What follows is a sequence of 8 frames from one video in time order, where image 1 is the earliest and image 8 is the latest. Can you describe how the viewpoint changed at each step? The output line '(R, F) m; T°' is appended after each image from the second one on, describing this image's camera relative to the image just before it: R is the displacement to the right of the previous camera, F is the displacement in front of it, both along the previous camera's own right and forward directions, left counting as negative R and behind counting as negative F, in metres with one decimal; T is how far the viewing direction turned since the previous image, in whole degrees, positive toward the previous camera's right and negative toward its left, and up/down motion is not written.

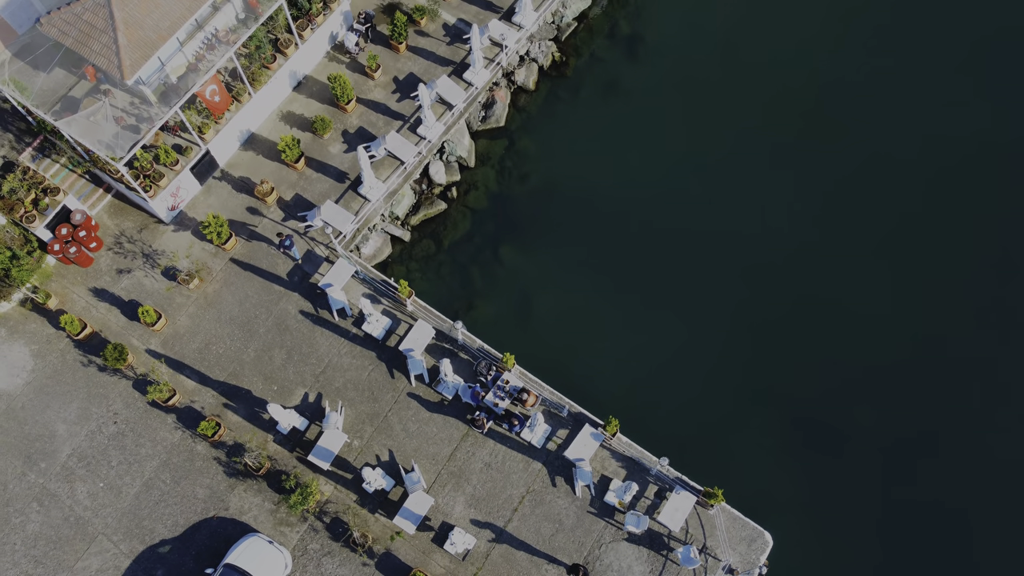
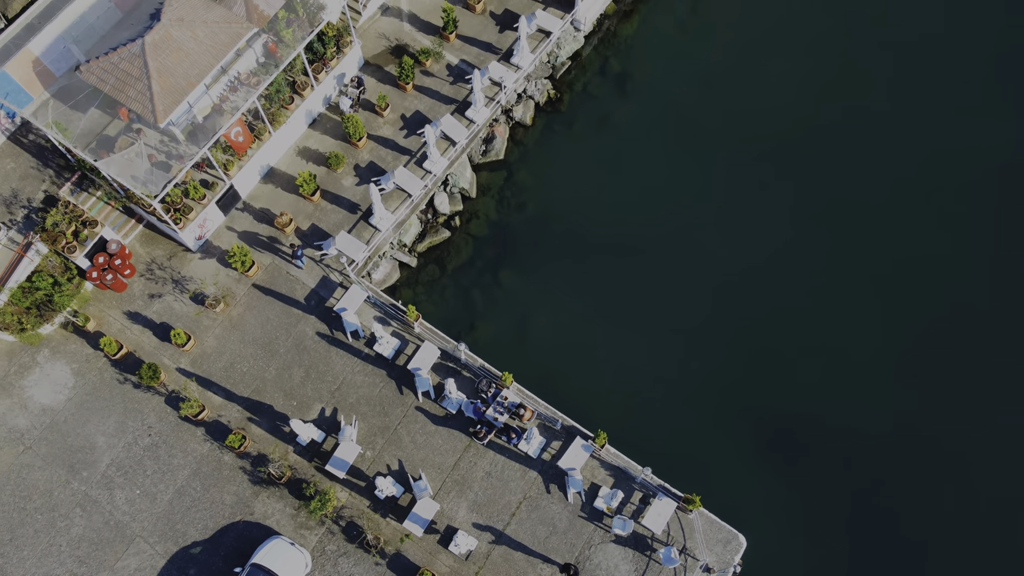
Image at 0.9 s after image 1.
(+0.1, -1.9) m; 0°
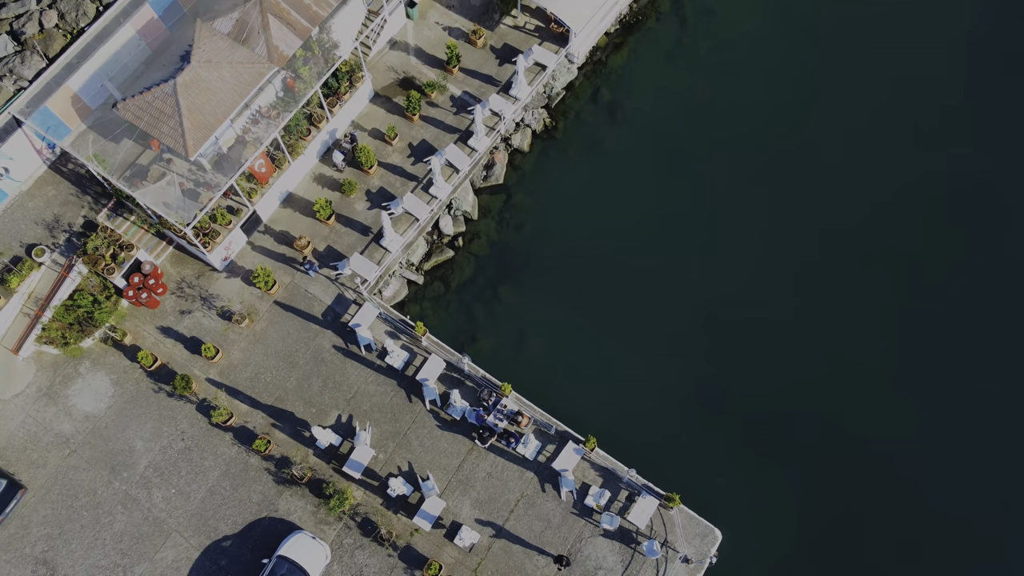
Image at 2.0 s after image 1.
(+0.1, -2.1) m; 0°
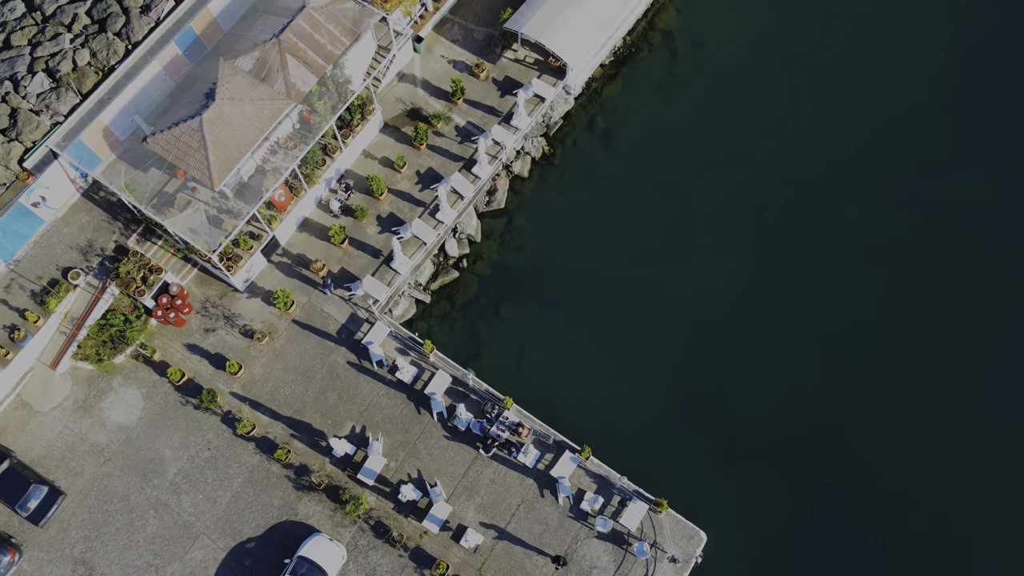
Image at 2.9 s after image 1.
(0.0, -1.9) m; 0°
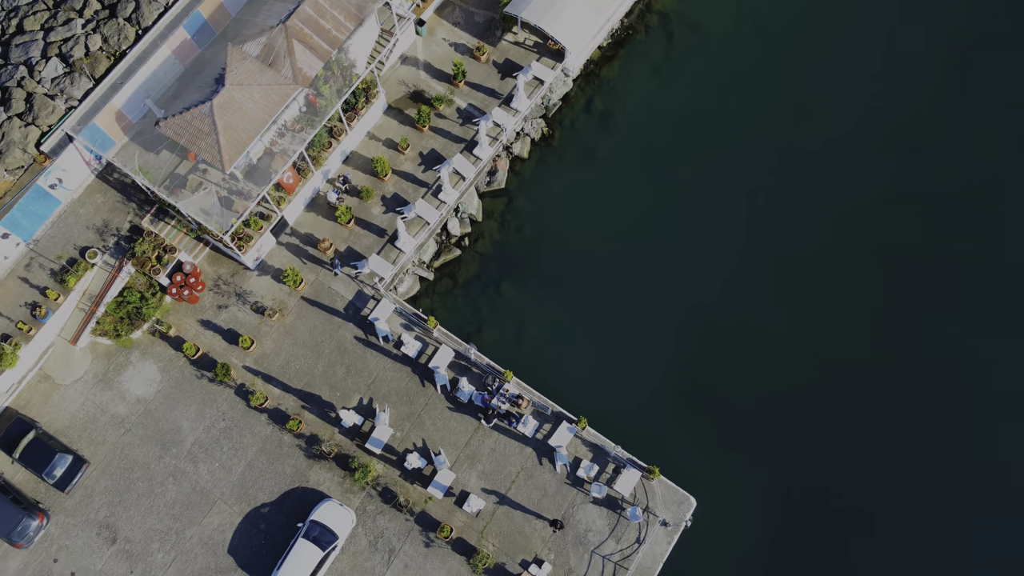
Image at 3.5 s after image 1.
(0.0, -1.1) m; 0°
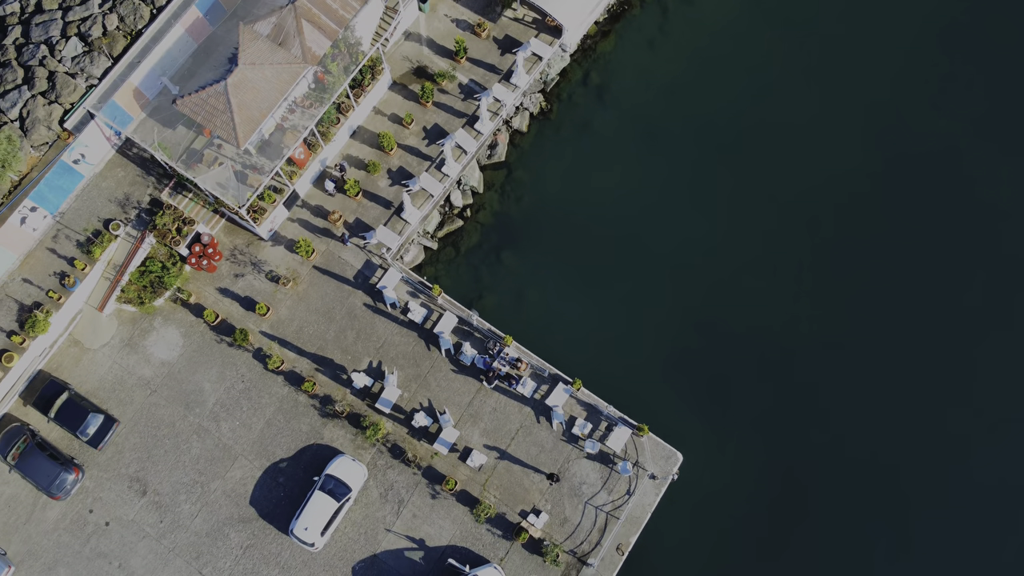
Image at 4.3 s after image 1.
(+0.1, -1.6) m; 0°
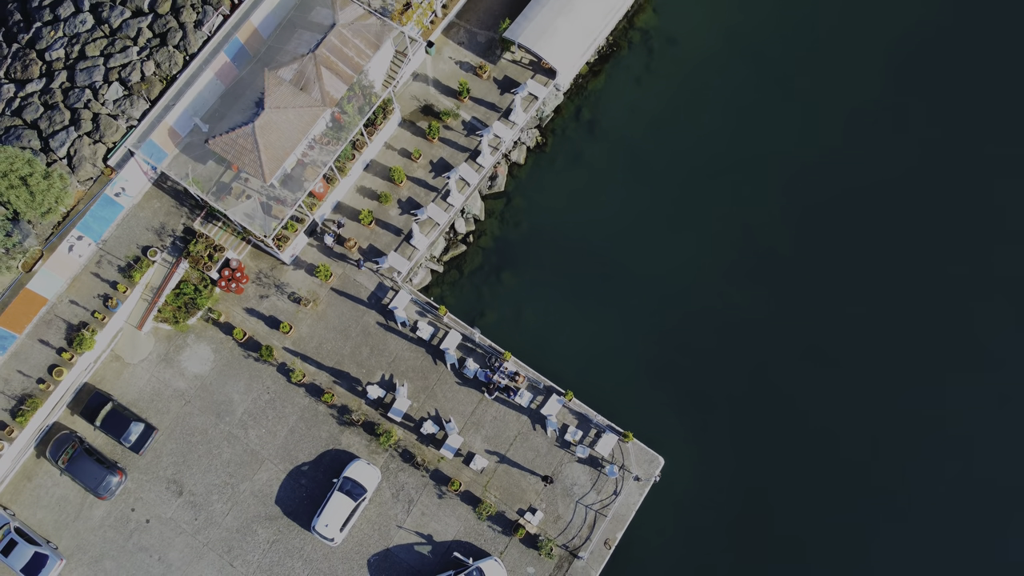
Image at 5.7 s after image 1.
(+0.1, -3.1) m; 0°
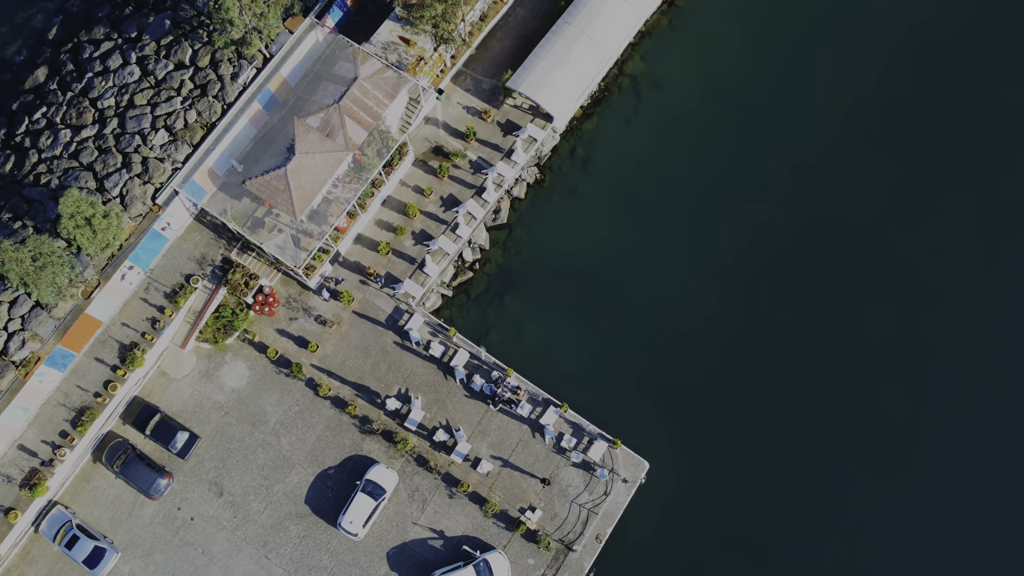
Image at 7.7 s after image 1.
(-0.1, -4.0) m; 0°
